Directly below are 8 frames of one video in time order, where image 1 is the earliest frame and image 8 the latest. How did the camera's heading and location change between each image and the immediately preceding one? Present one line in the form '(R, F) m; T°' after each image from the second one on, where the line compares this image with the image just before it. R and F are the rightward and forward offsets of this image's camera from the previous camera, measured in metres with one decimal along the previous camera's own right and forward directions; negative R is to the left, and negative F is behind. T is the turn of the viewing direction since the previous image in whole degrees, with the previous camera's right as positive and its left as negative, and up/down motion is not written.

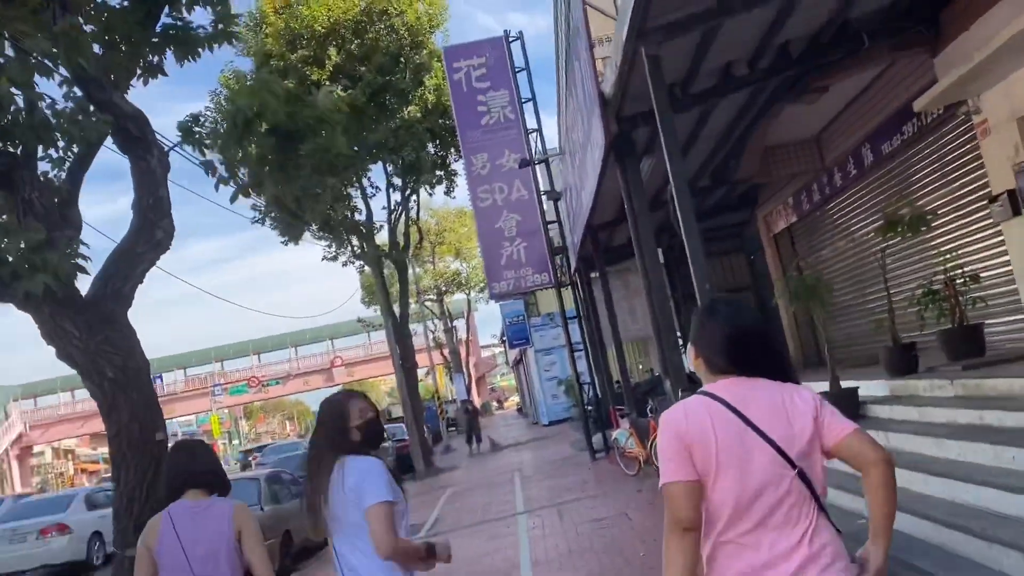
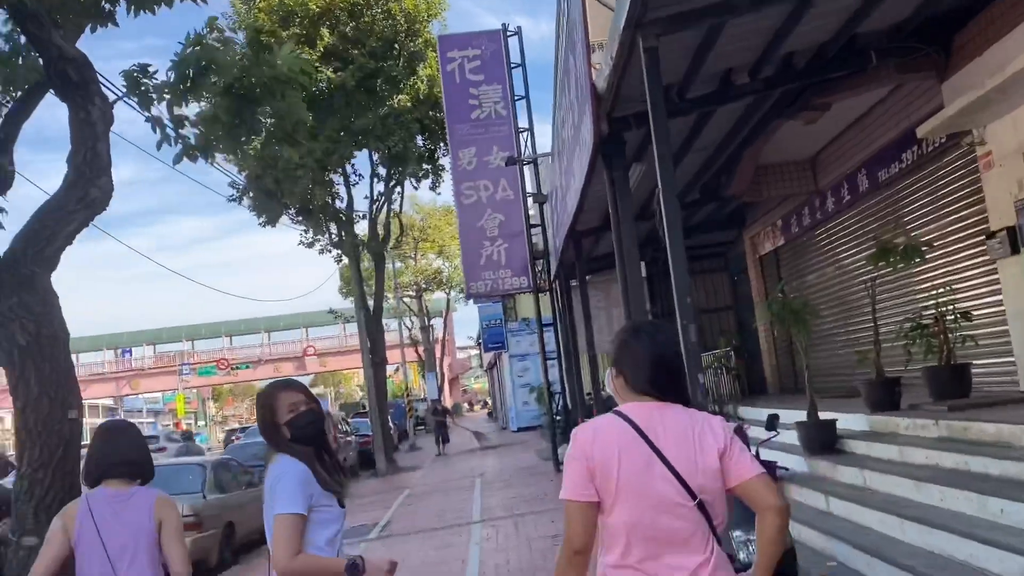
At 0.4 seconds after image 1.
(+0.1, +0.4) m; +1°
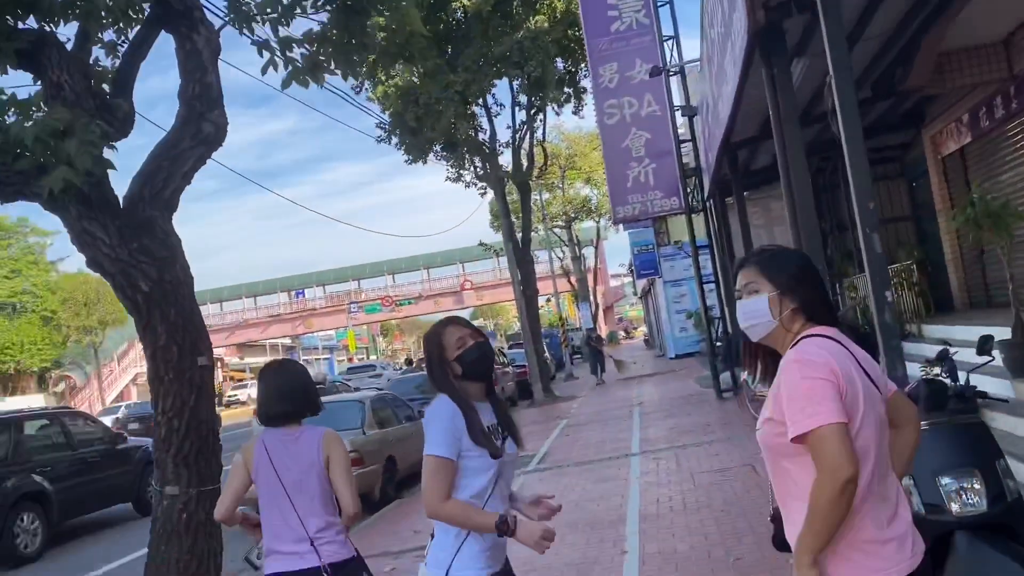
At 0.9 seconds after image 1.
(0.0, +0.5) m; -10°
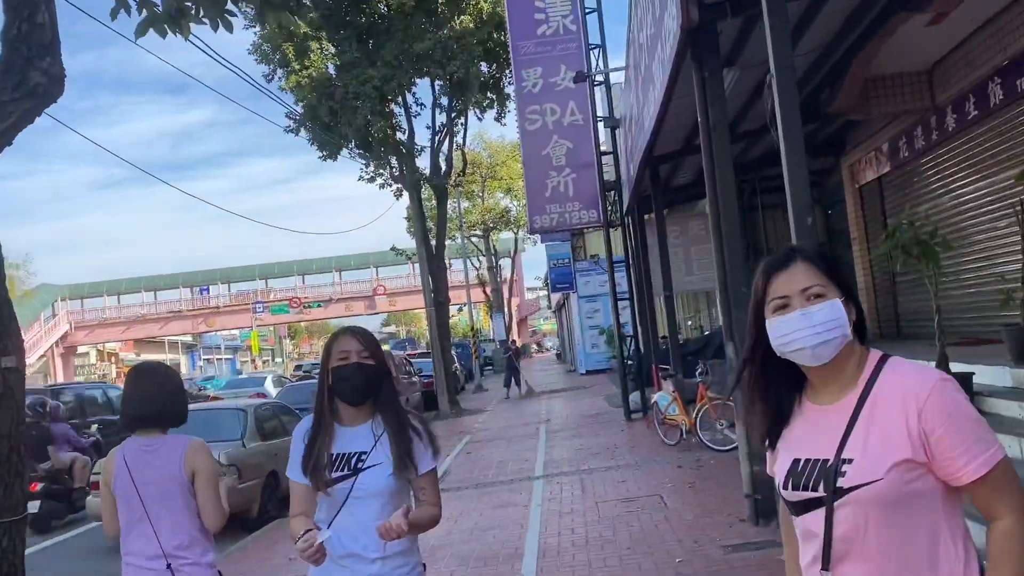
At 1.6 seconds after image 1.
(+0.1, +0.7) m; +6°
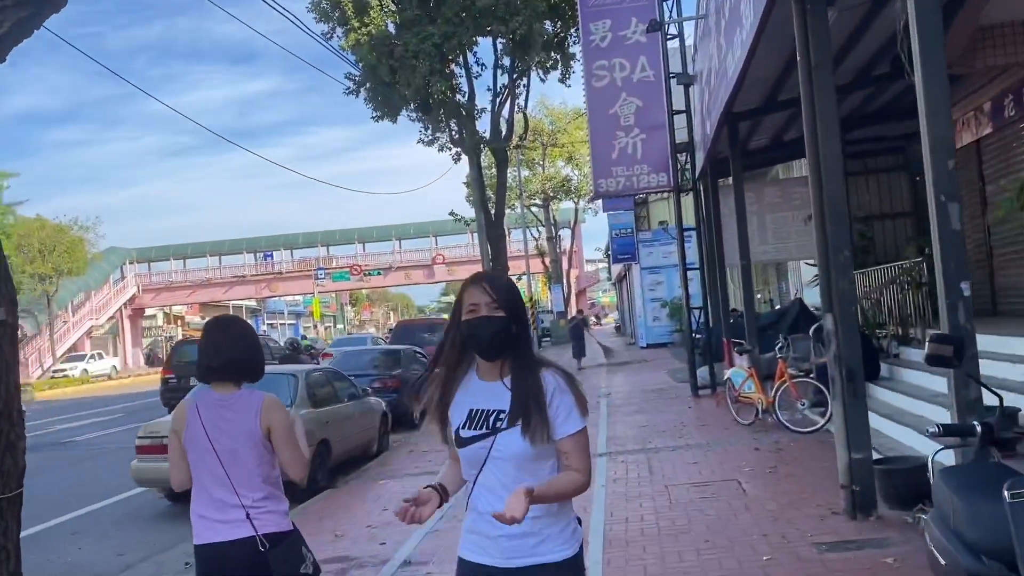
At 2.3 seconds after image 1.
(-0.1, +0.6) m; -4°
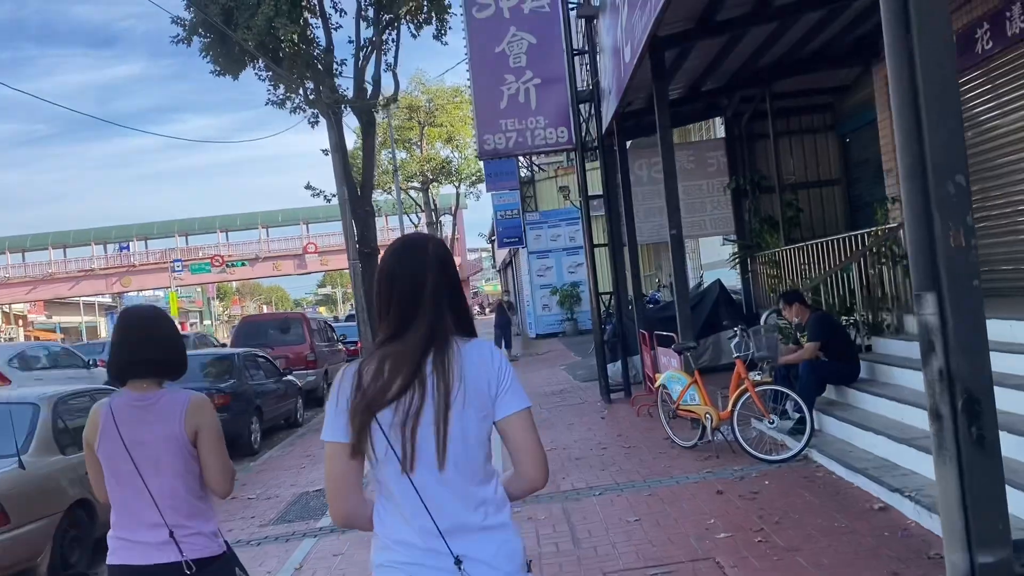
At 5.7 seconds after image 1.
(+0.2, +2.8) m; +8°
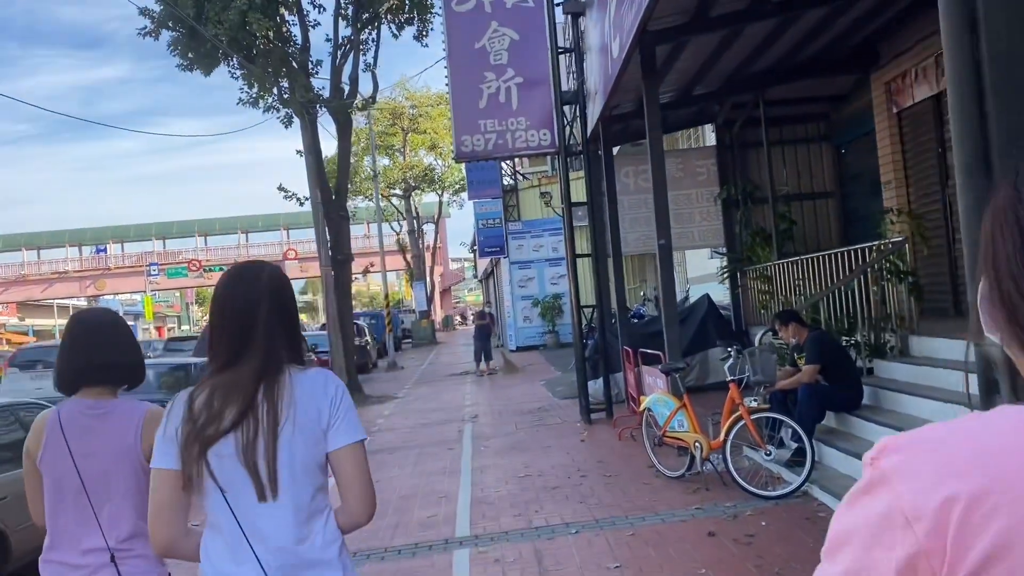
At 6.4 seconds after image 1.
(+0.1, +0.7) m; +1°
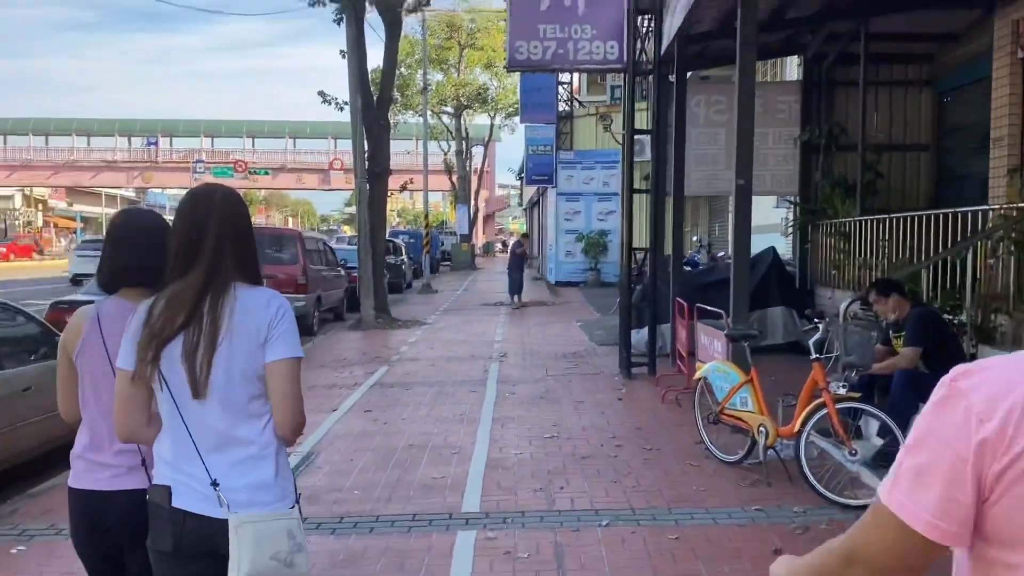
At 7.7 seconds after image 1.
(0.0, +1.1) m; -3°
